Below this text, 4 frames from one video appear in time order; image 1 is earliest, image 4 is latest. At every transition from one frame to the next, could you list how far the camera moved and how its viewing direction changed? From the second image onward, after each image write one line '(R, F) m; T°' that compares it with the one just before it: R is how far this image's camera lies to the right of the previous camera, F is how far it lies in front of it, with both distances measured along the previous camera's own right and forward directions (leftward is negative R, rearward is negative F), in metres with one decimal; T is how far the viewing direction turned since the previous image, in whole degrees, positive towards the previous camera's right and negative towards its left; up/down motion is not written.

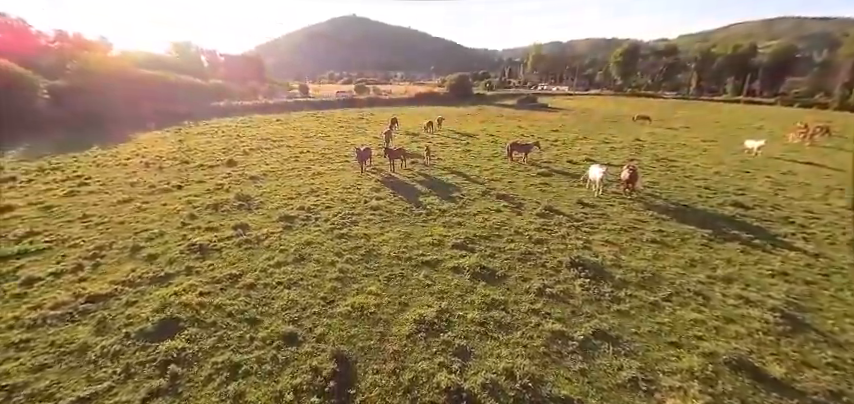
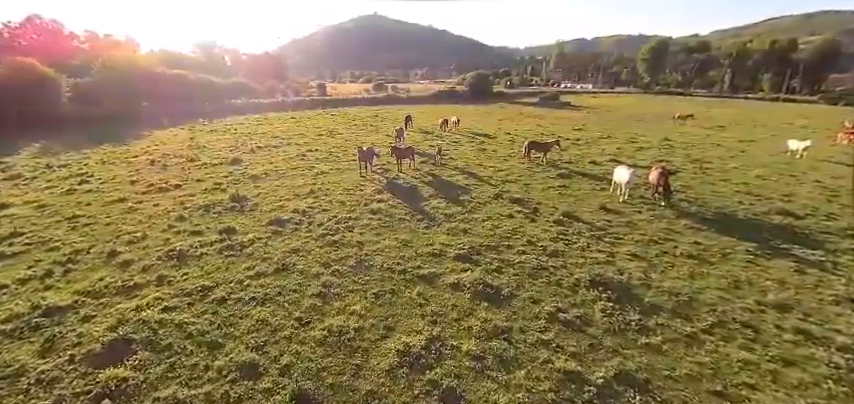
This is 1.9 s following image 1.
(+0.5, +1.2) m; -3°
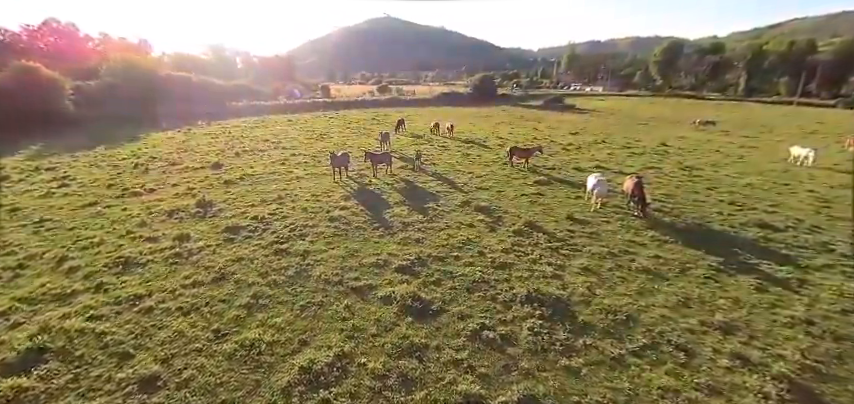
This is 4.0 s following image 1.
(+1.8, +0.2) m; -2°
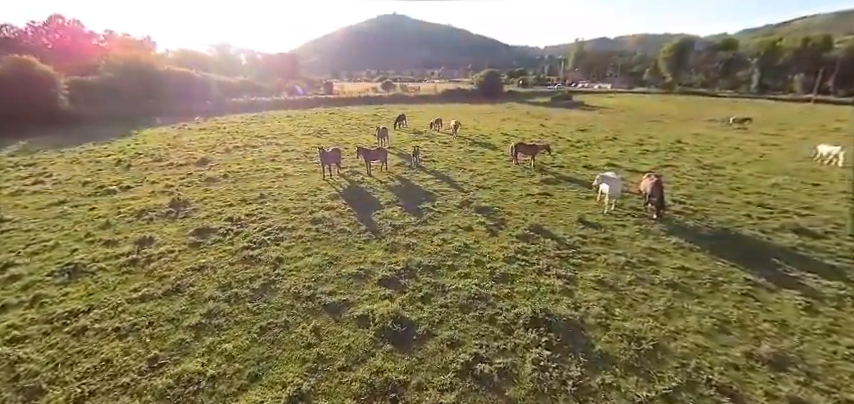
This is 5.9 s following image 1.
(+0.4, +1.3) m; -1°
